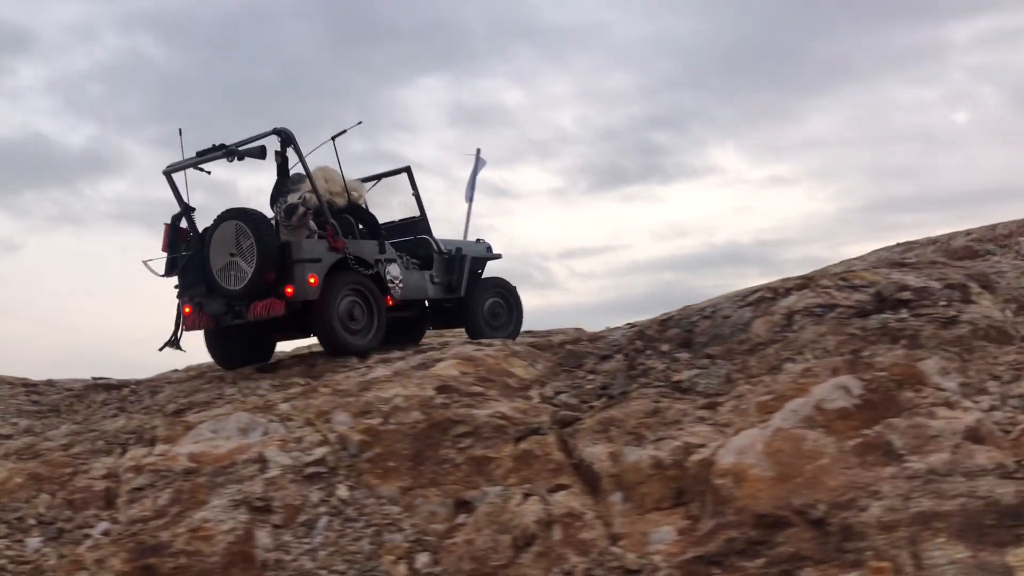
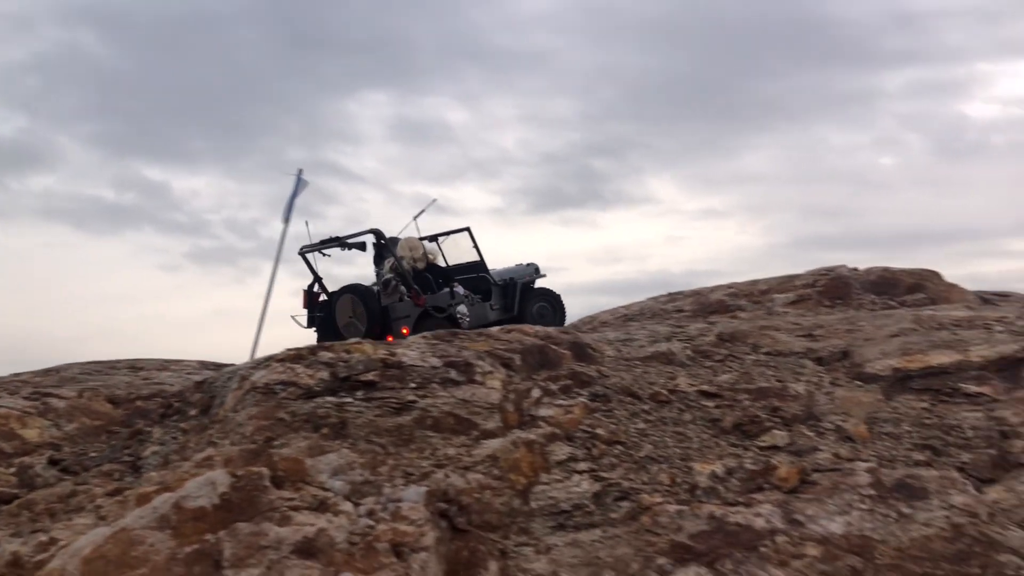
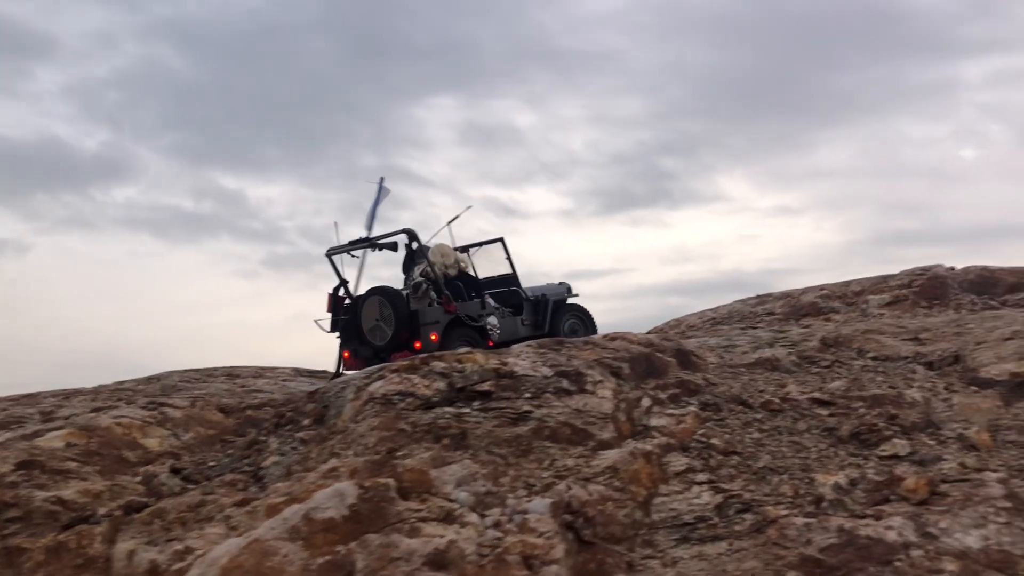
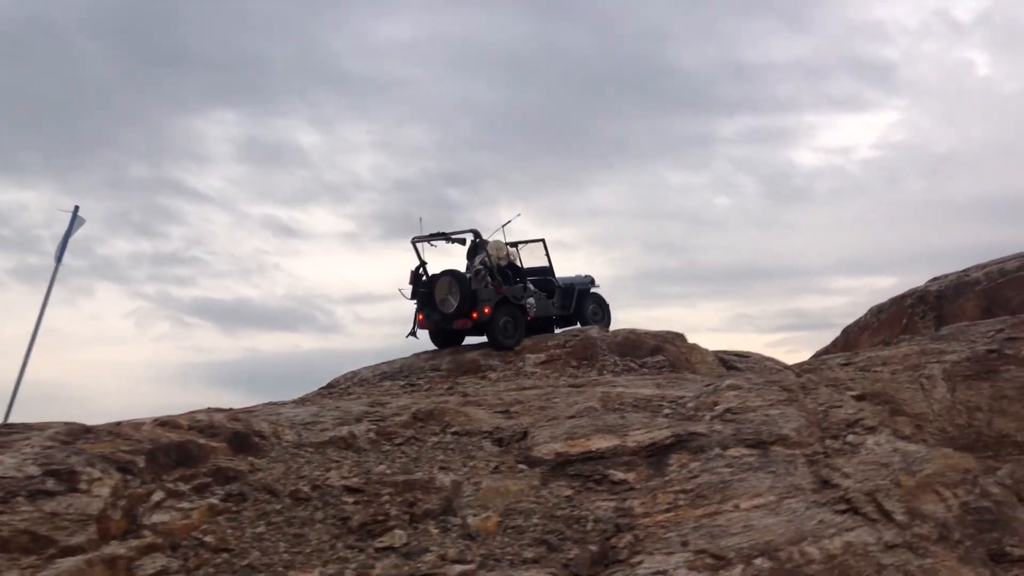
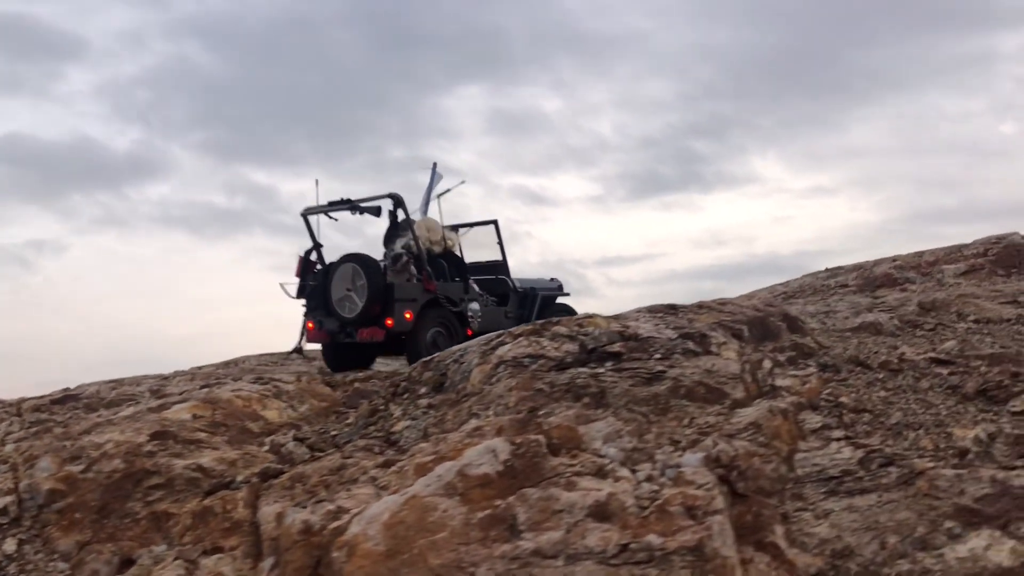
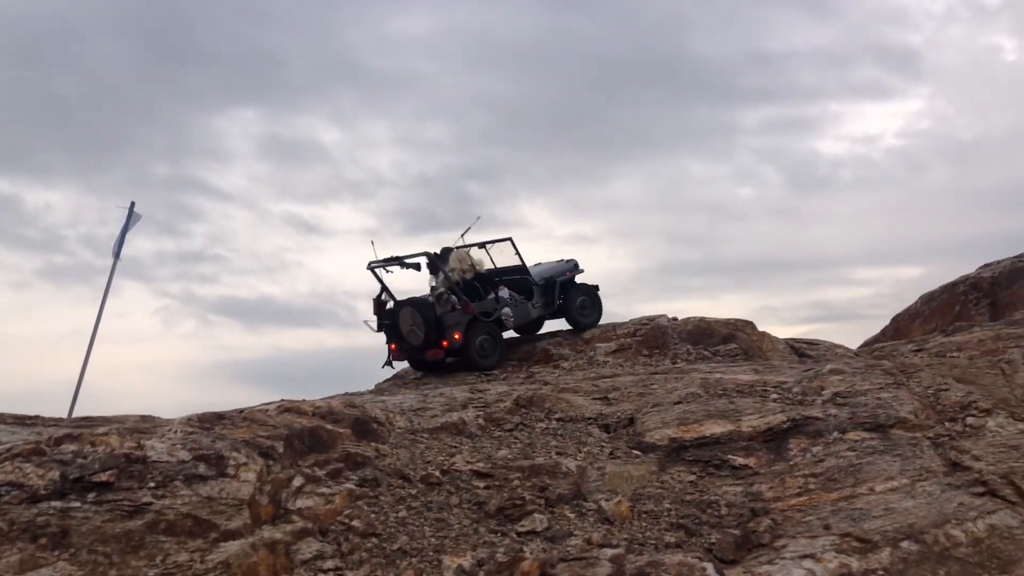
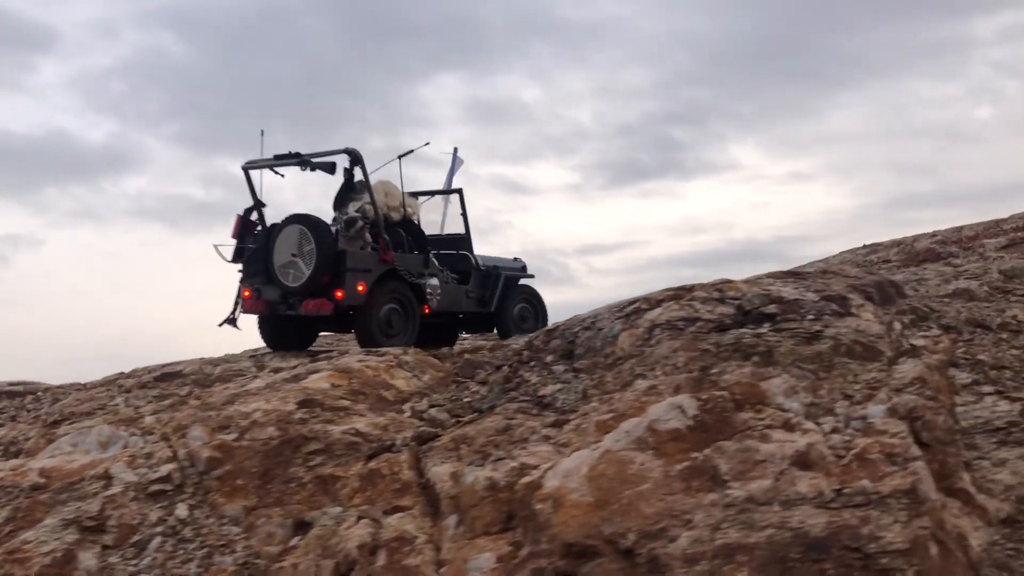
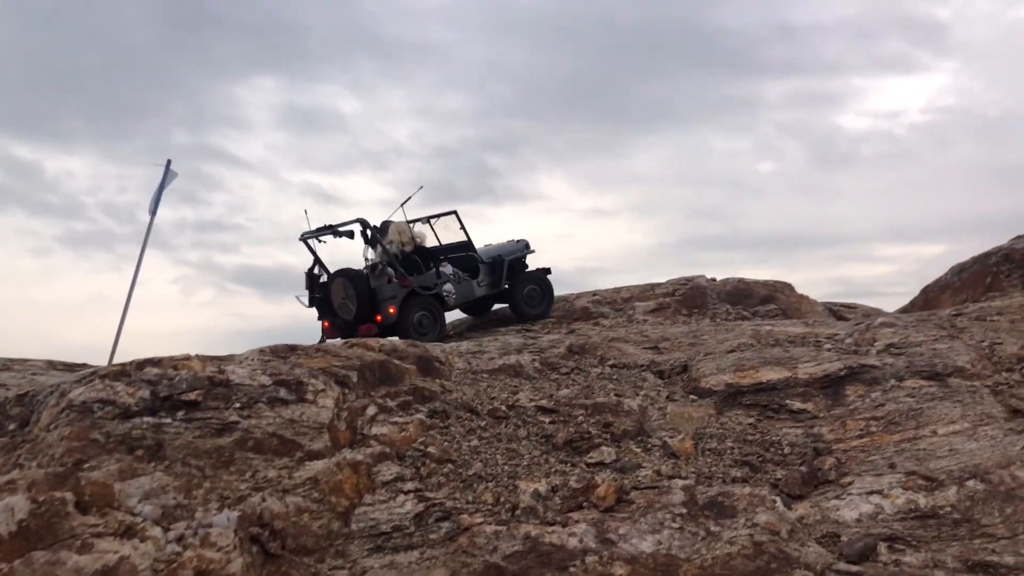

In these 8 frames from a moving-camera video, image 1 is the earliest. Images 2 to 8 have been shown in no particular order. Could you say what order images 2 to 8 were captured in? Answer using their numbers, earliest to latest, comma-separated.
7, 5, 3, 2, 8, 6, 4
